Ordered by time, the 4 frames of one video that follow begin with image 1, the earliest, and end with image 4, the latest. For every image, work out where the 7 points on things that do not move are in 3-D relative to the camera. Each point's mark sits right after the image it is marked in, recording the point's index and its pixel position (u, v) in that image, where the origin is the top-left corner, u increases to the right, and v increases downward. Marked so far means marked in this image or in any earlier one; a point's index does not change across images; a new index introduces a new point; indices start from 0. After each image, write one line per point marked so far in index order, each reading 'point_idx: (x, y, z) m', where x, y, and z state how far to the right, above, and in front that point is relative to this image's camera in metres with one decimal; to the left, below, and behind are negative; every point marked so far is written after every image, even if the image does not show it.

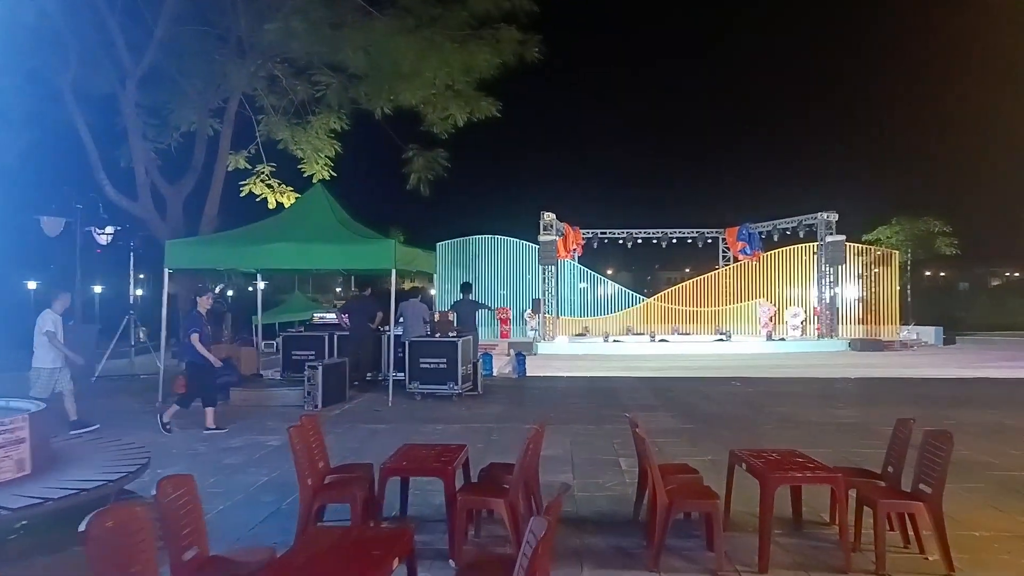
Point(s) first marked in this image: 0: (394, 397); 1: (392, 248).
0: (-1.8, -1.7, +11.1) m
1: (-1.8, +0.6, +10.8) m
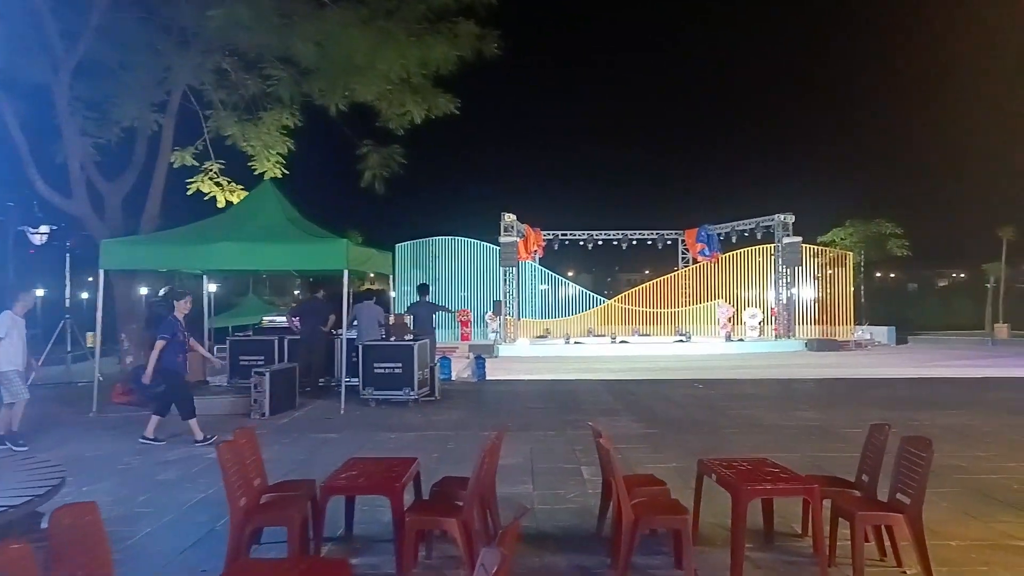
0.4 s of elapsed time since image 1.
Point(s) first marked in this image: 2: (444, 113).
0: (-2.4, -1.7, +10.7) m
1: (-2.4, +0.6, +10.3) m
2: (-1.2, +3.2, +13.5) m
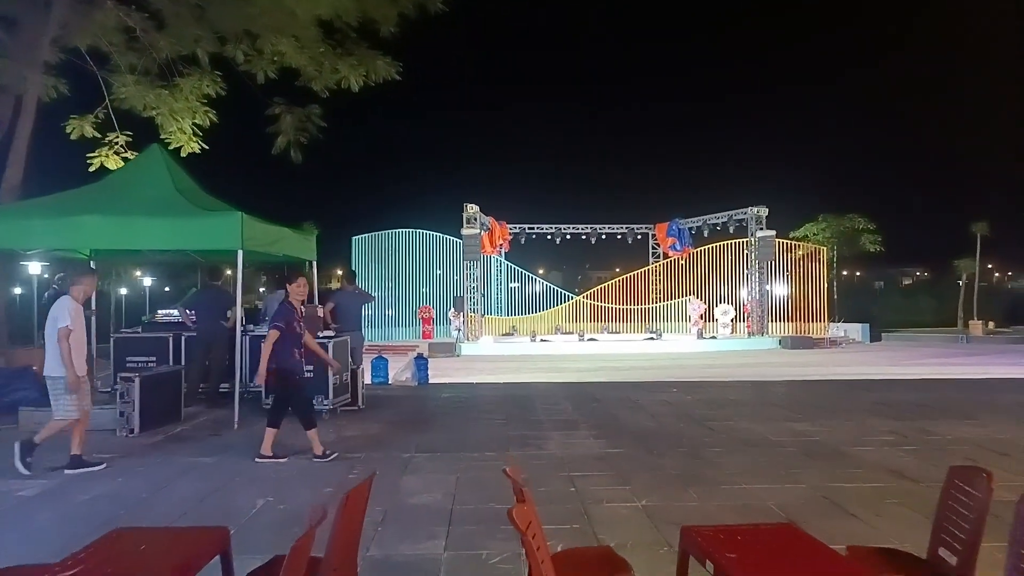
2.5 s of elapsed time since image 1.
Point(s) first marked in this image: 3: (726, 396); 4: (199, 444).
0: (-3.2, -1.5, +8.8) m
1: (-3.1, +0.8, +8.4) m
2: (-2.1, +3.4, +11.6) m
3: (+3.1, -1.6, +10.6) m
4: (-3.2, -1.6, +7.5) m
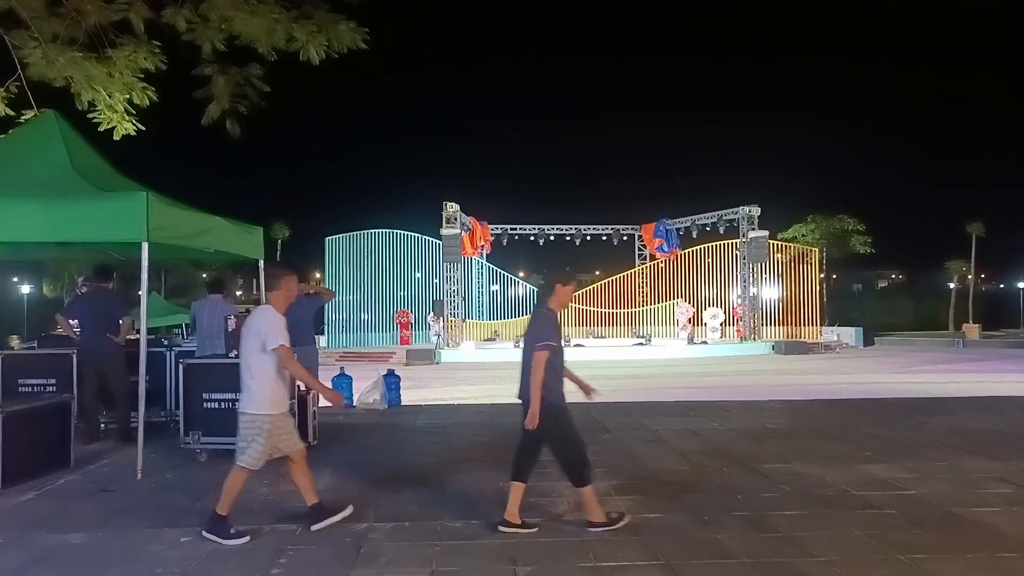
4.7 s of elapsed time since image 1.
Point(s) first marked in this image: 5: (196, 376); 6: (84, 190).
0: (-3.3, -1.6, +6.8) m
1: (-3.2, +0.7, +6.5) m
2: (-2.3, +3.3, +9.7) m
3: (+3.0, -1.6, +8.8) m
4: (-3.3, -1.6, +5.5) m
5: (-2.9, -0.8, +6.7) m
6: (-3.9, +0.9, +6.7) m
